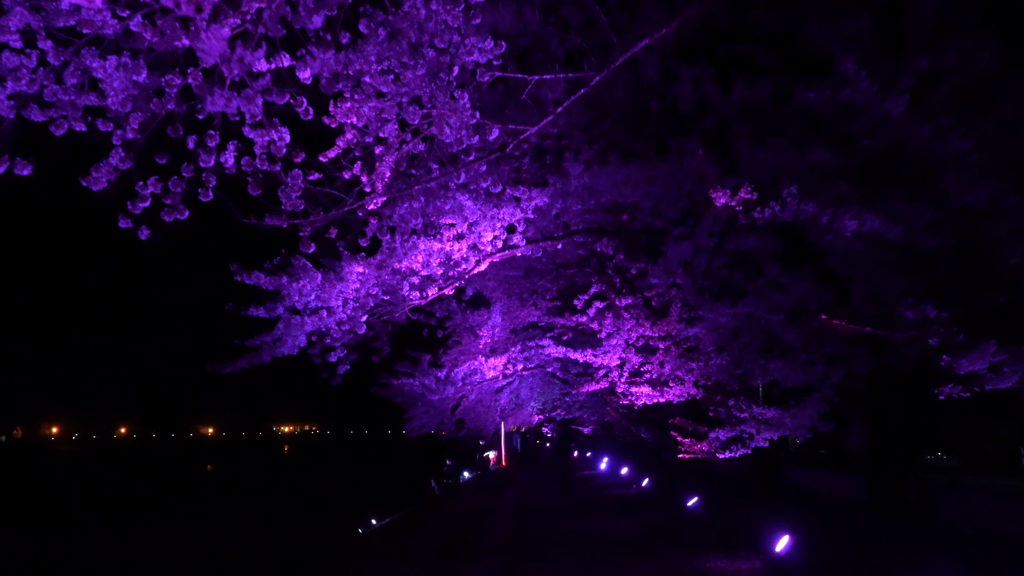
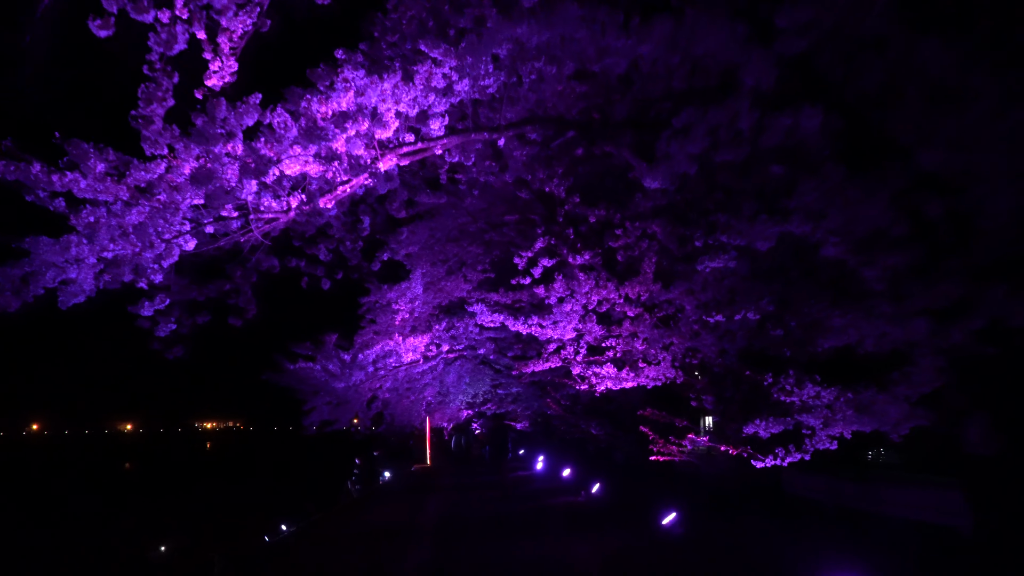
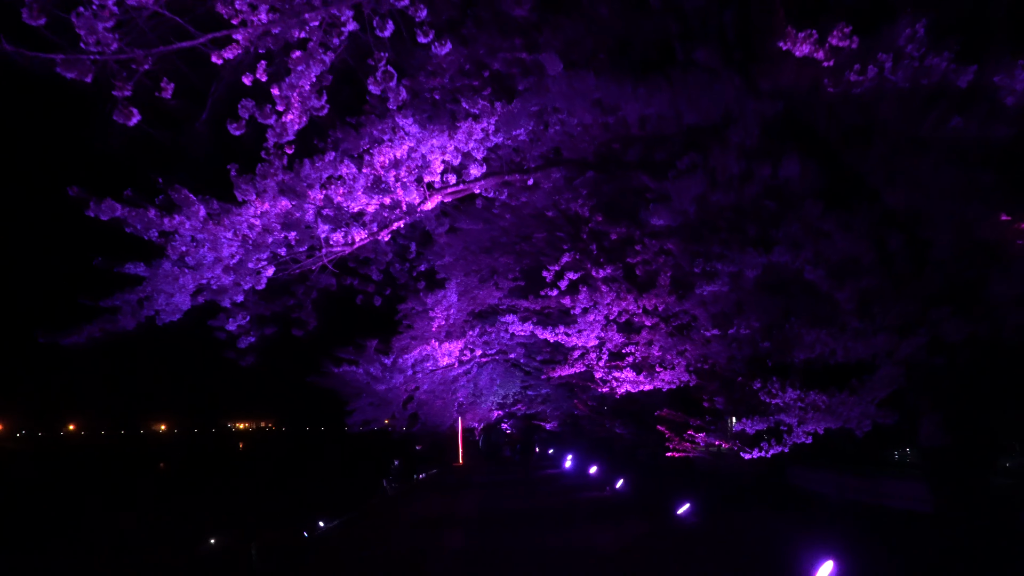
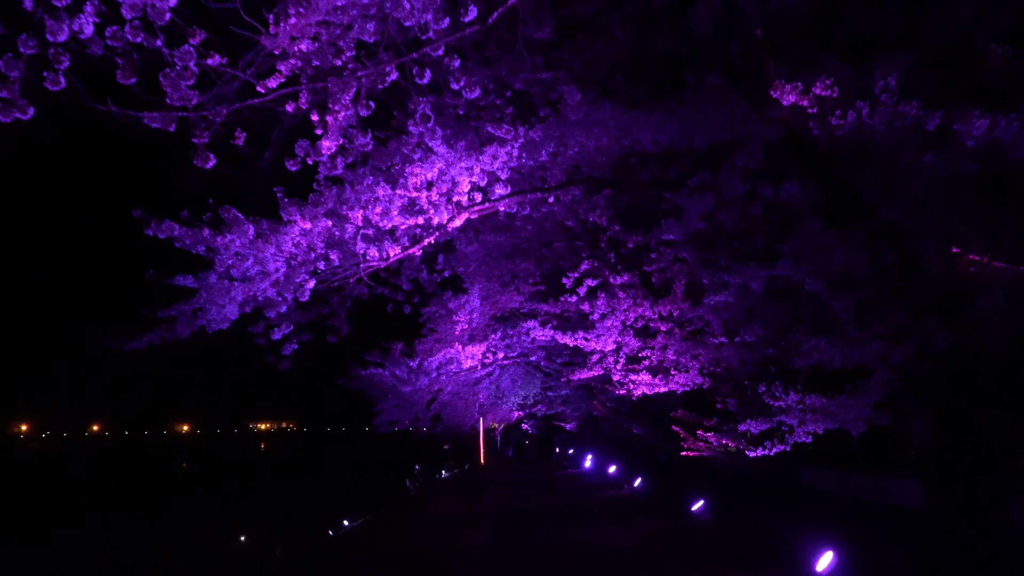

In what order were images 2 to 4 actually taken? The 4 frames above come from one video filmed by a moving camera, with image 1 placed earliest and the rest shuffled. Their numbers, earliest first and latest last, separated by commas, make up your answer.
4, 3, 2
